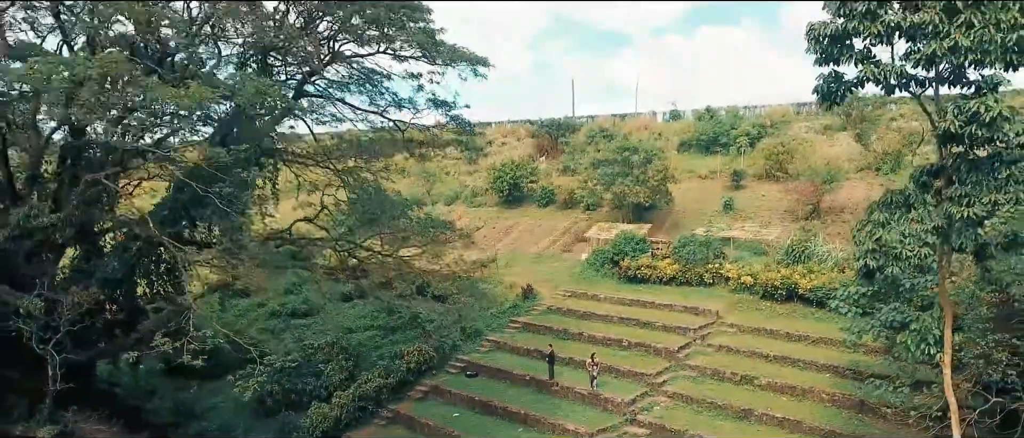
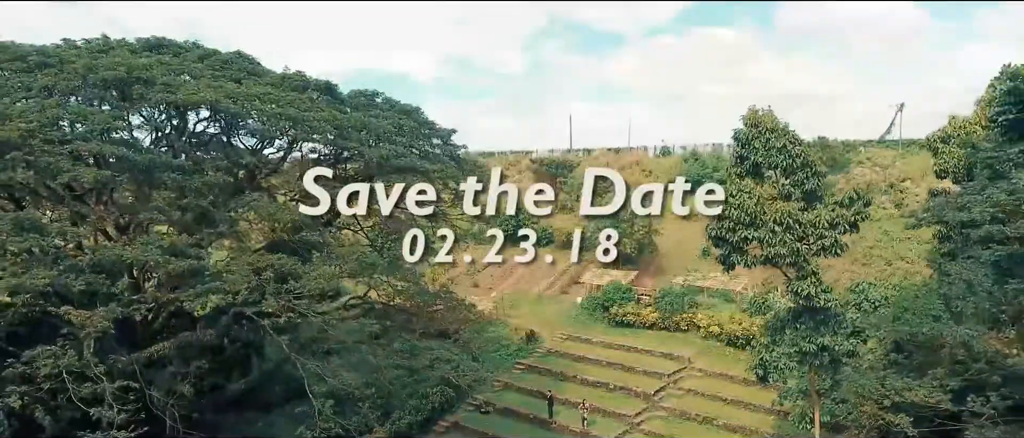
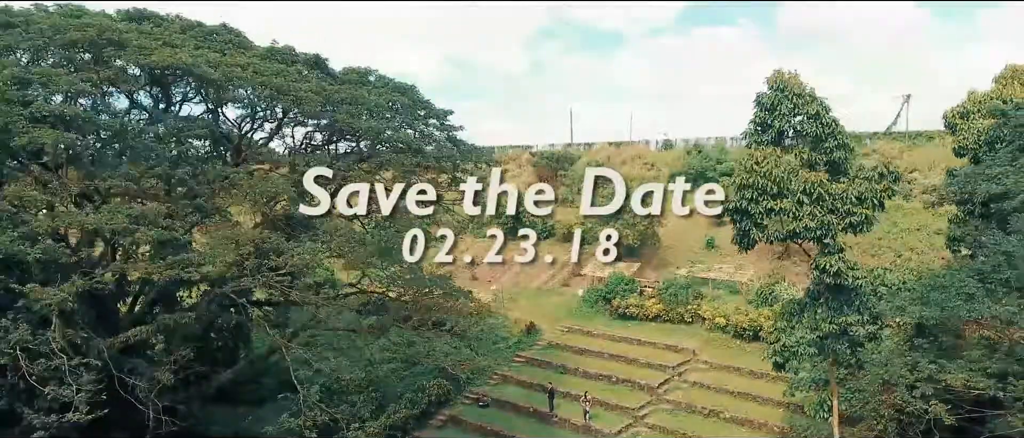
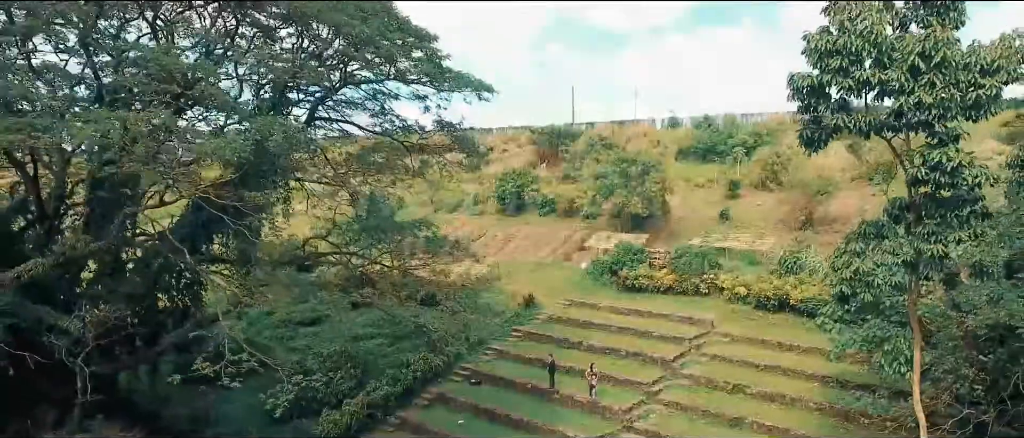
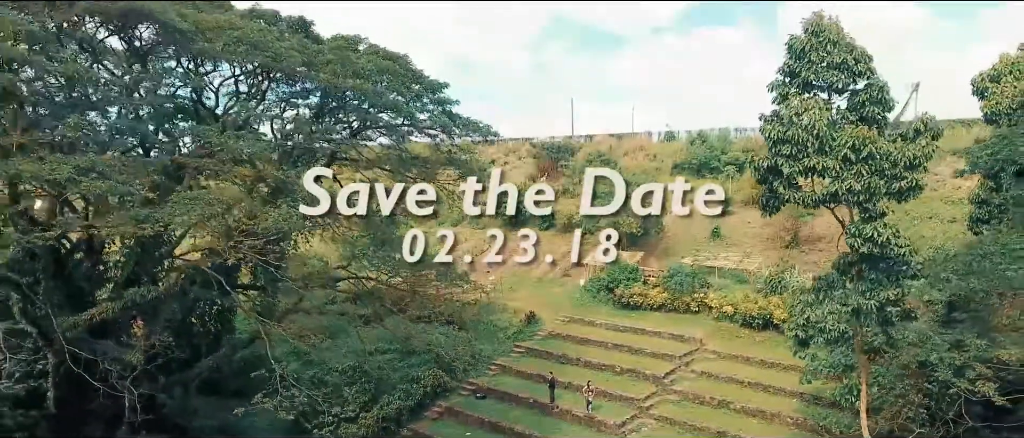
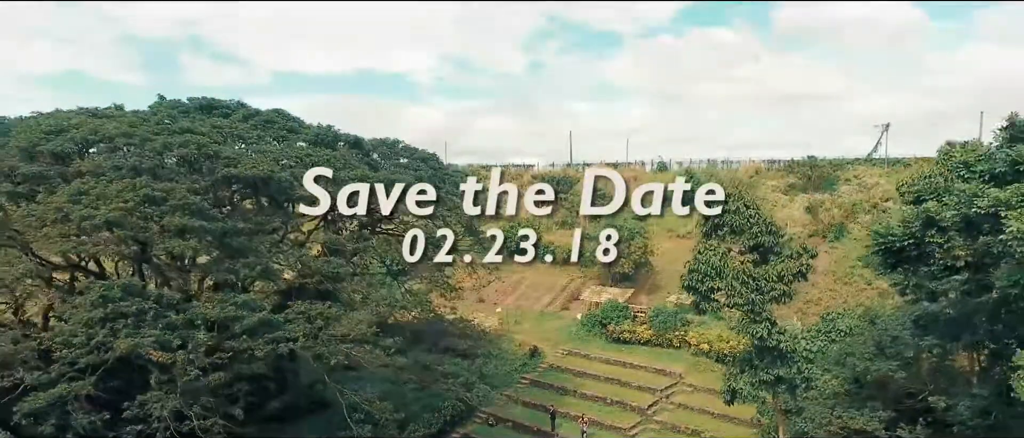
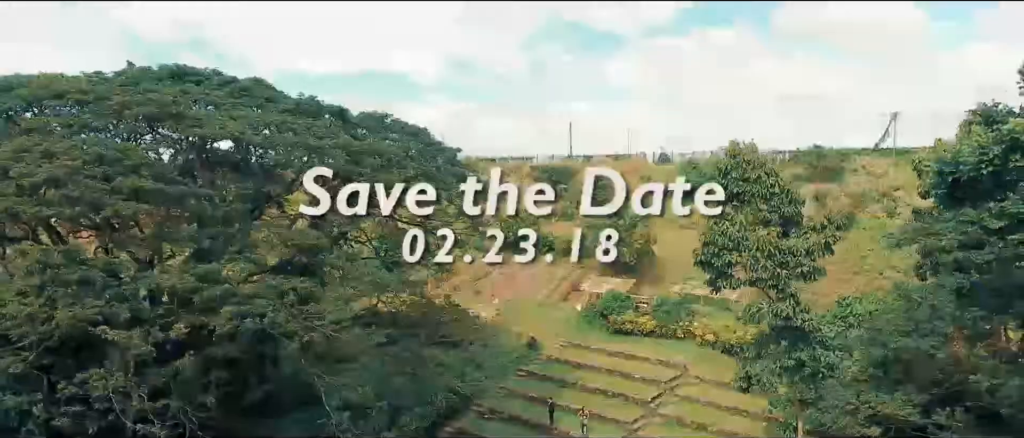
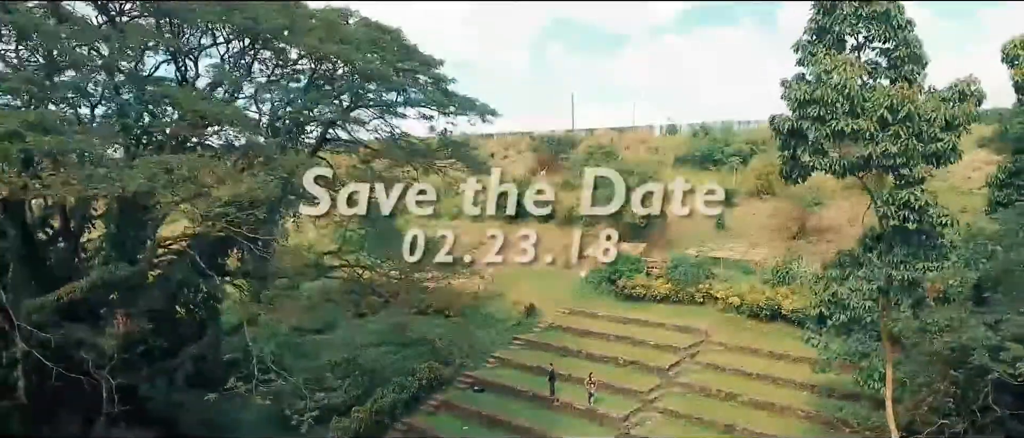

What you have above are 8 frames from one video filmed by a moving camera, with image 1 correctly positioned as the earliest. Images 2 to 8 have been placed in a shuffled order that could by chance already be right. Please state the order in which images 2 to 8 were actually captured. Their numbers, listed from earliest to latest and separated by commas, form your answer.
4, 8, 5, 3, 2, 7, 6
